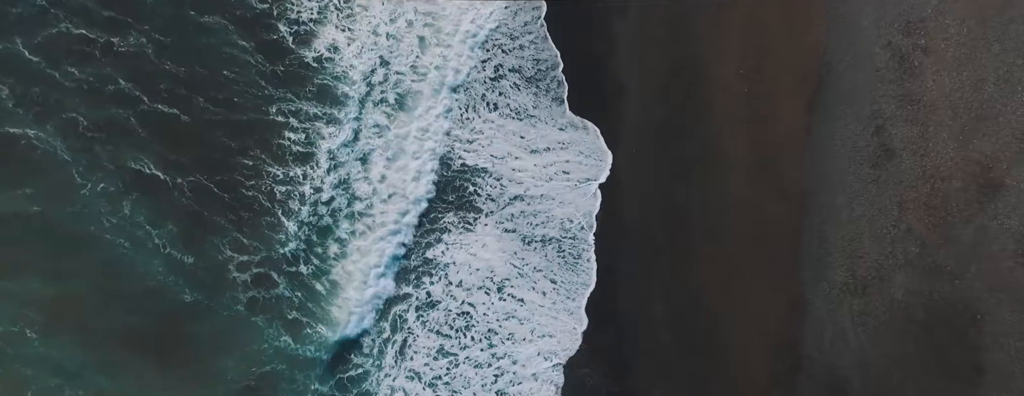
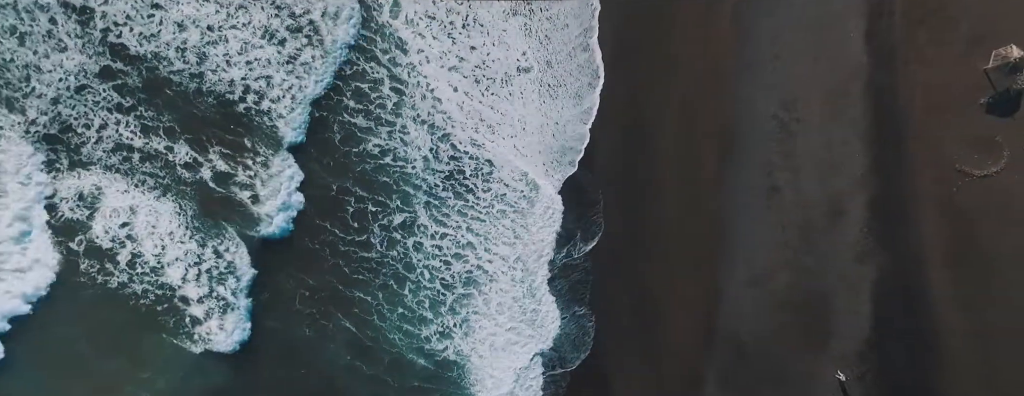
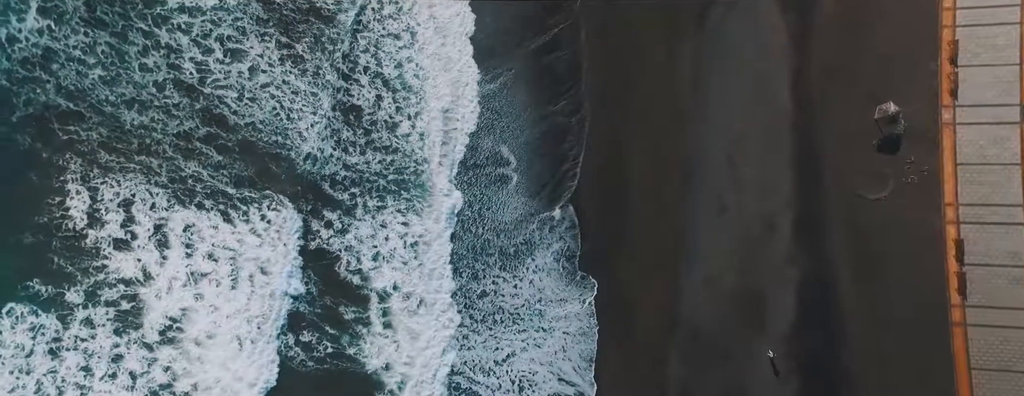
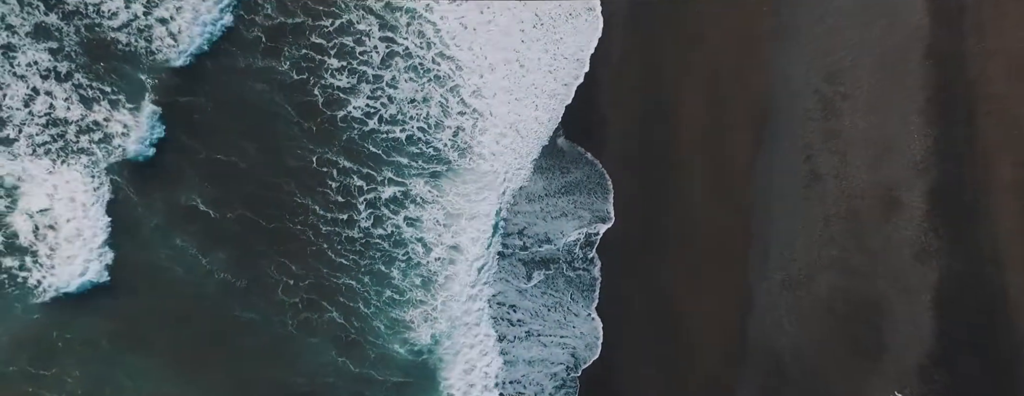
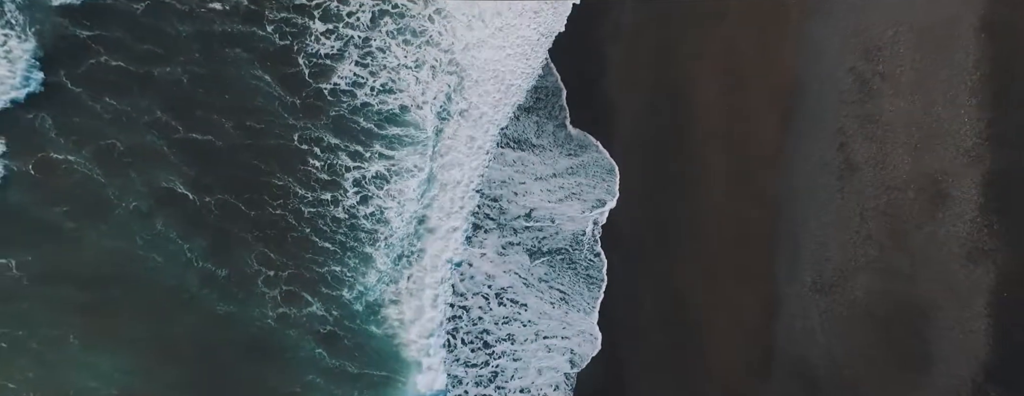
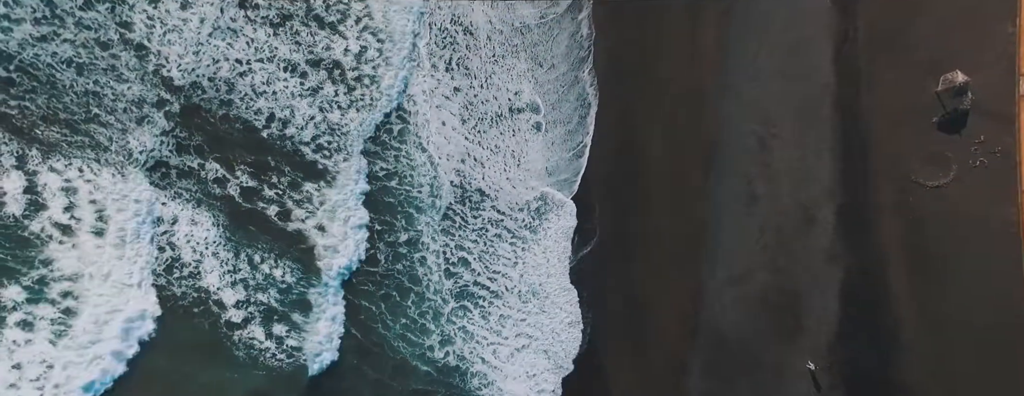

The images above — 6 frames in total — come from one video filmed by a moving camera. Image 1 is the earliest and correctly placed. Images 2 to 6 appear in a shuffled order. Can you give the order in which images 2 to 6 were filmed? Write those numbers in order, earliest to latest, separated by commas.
5, 4, 2, 6, 3
